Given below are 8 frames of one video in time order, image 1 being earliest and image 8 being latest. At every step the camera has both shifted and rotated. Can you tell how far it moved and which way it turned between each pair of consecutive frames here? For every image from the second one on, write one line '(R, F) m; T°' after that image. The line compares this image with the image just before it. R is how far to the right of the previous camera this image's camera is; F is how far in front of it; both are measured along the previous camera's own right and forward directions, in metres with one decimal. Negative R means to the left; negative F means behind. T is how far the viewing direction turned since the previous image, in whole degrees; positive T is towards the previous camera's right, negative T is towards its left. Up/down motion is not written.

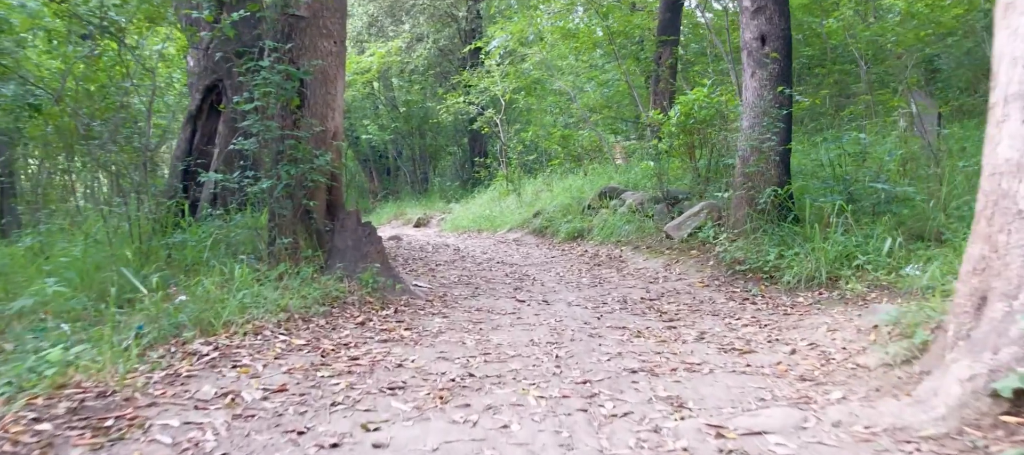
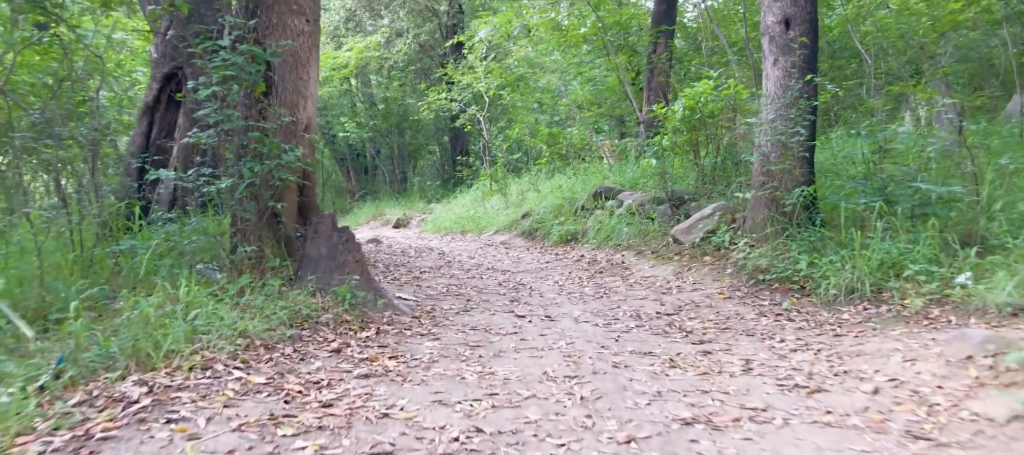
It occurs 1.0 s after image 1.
(-0.2, +0.9) m; +2°
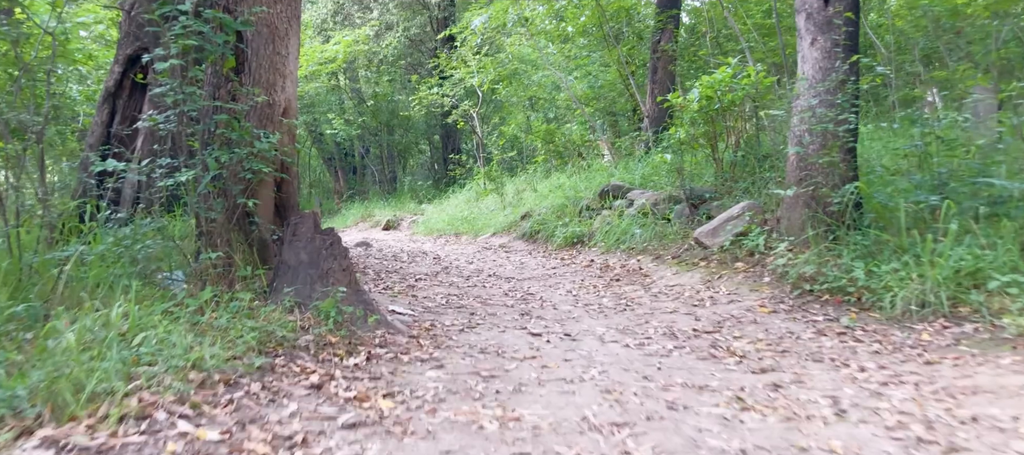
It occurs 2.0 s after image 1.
(-0.2, +0.9) m; +1°
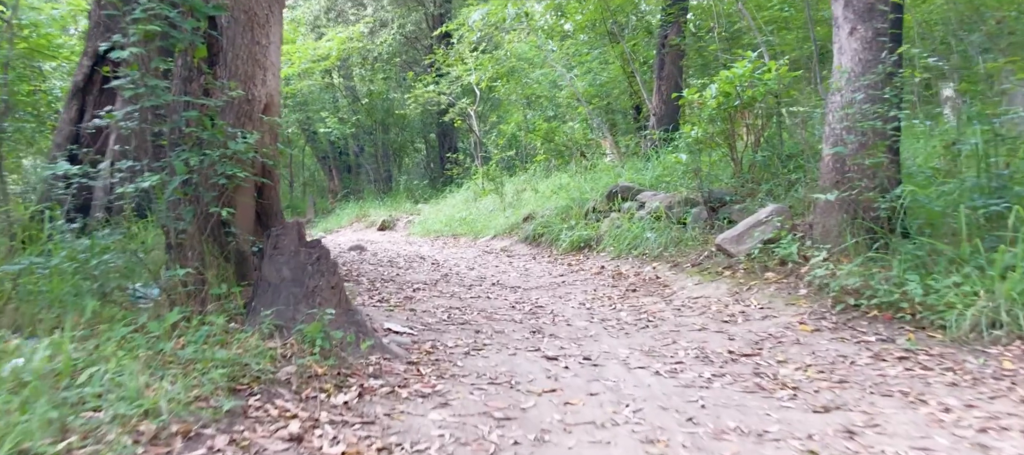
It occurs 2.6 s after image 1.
(-0.1, +0.7) m; 0°
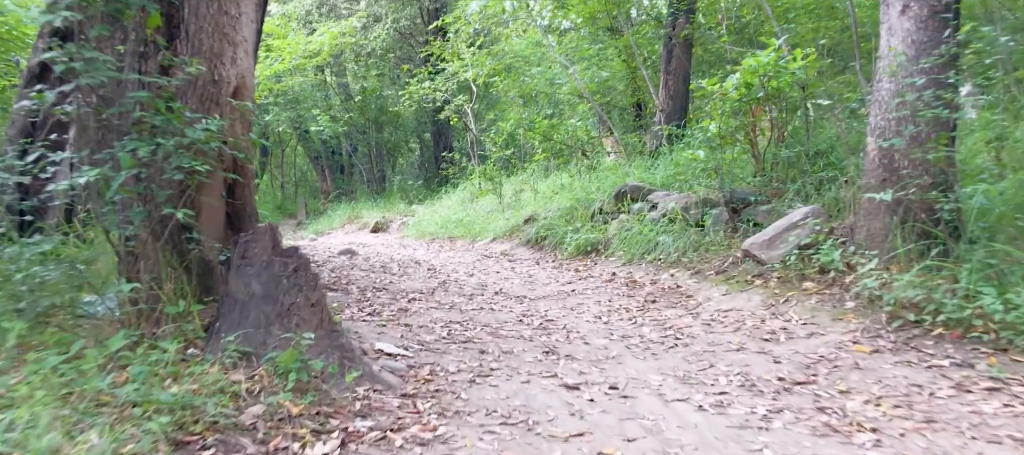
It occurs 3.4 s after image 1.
(-0.1, +0.7) m; 0°
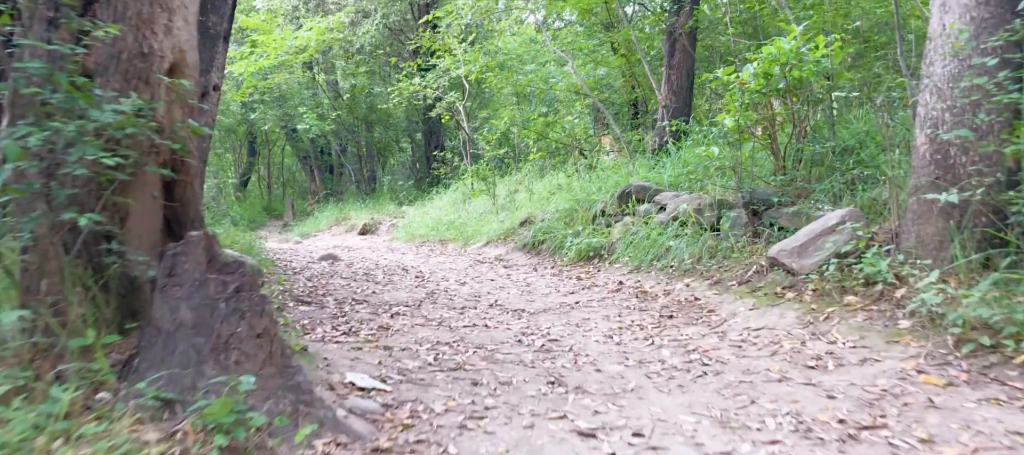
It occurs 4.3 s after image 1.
(0.0, +0.8) m; +1°
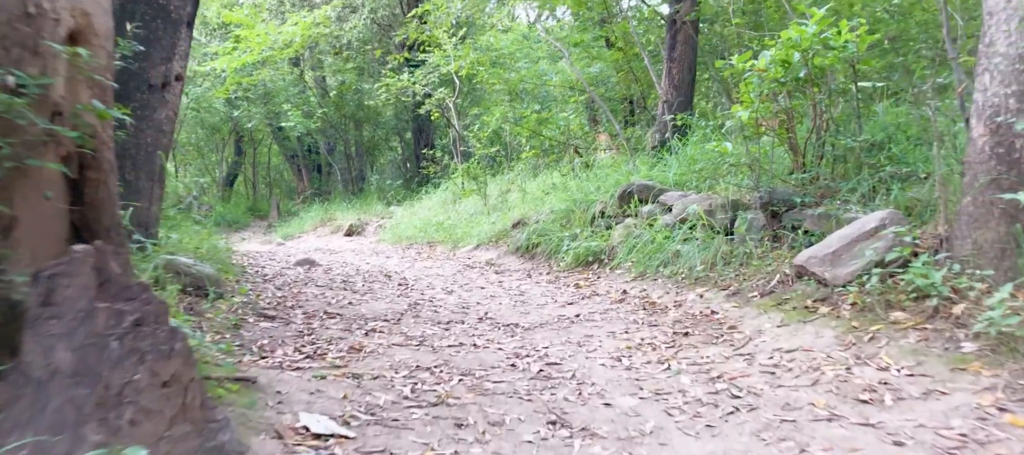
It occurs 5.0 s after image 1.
(0.0, +0.7) m; +1°
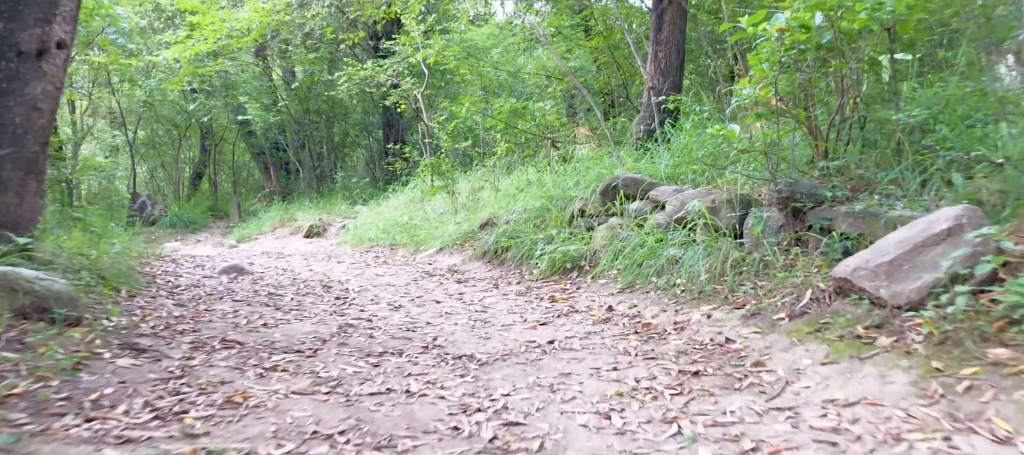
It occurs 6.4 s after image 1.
(+0.2, +1.4) m; +2°
